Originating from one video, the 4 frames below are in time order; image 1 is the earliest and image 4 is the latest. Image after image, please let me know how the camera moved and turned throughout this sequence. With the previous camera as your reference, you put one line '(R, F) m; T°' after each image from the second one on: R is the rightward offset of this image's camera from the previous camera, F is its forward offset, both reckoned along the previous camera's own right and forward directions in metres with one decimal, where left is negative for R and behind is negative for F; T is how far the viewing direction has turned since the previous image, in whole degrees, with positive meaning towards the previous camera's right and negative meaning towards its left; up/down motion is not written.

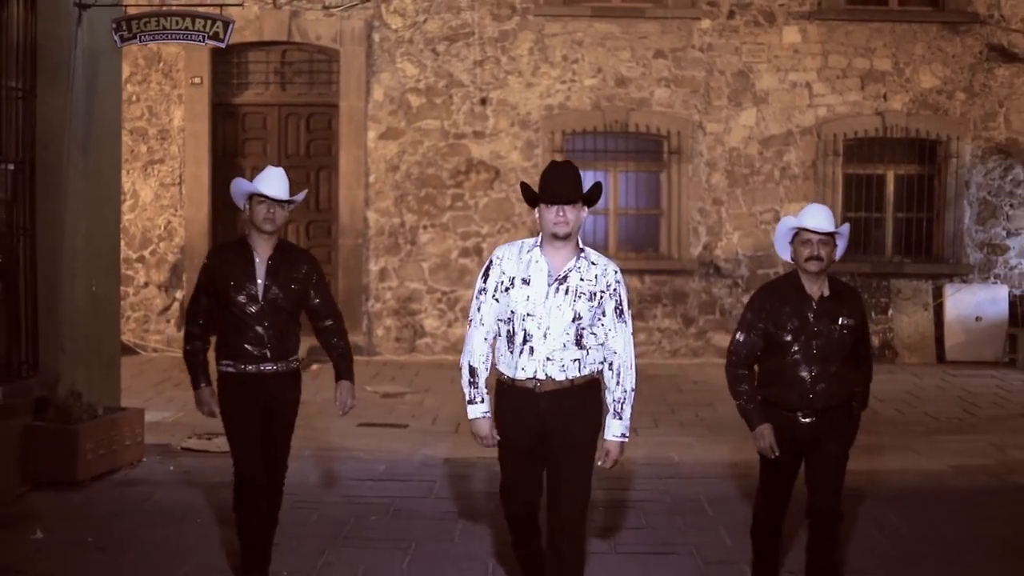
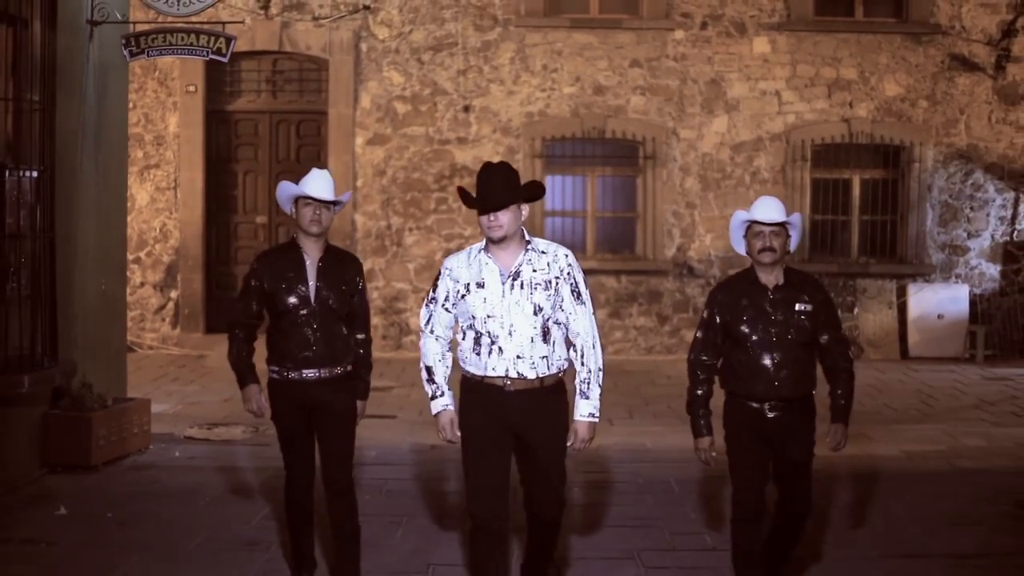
(+0.1, -0.6) m; +1°
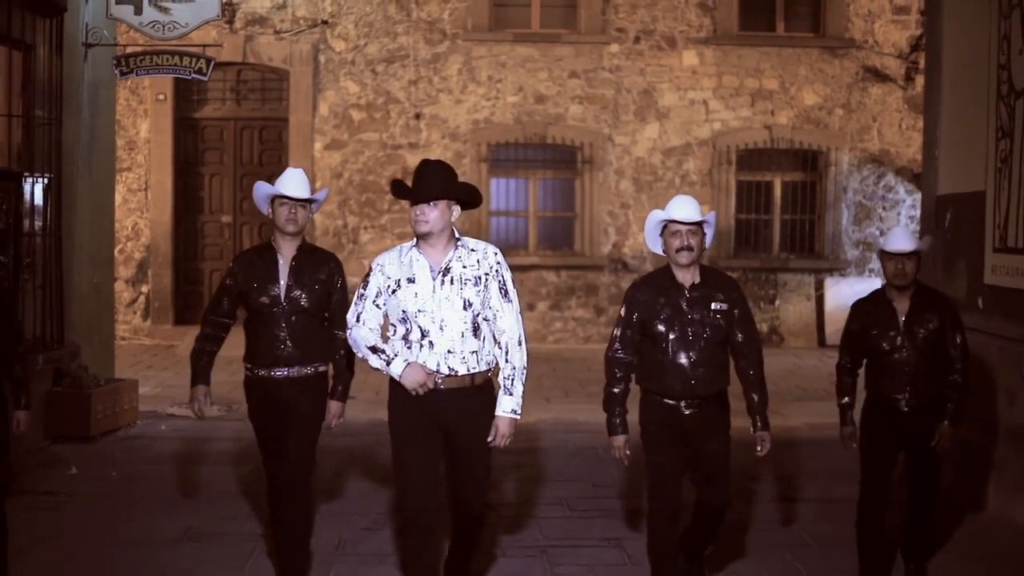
(+0.2, -1.1) m; +2°
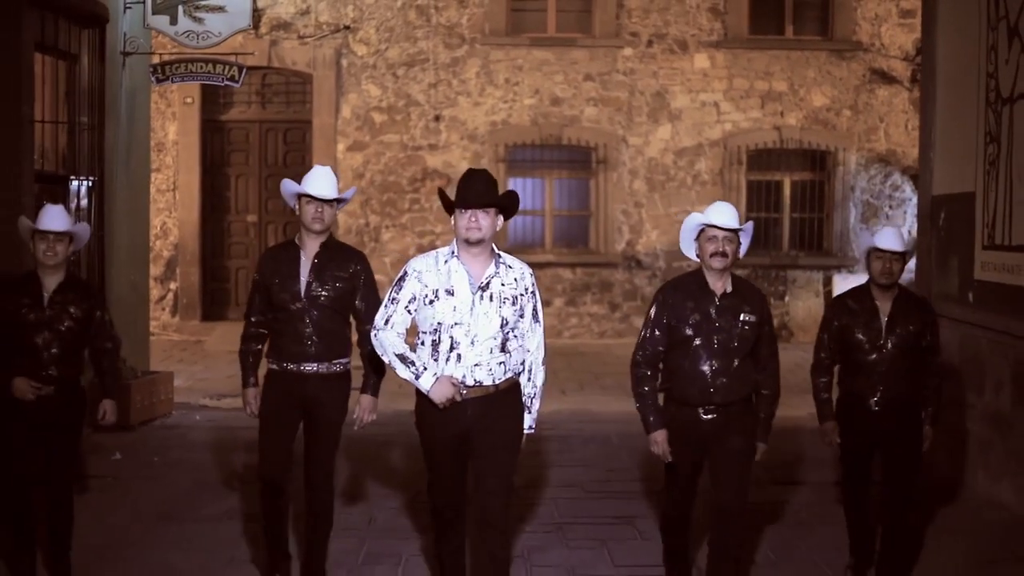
(0.0, -0.5) m; -1°
